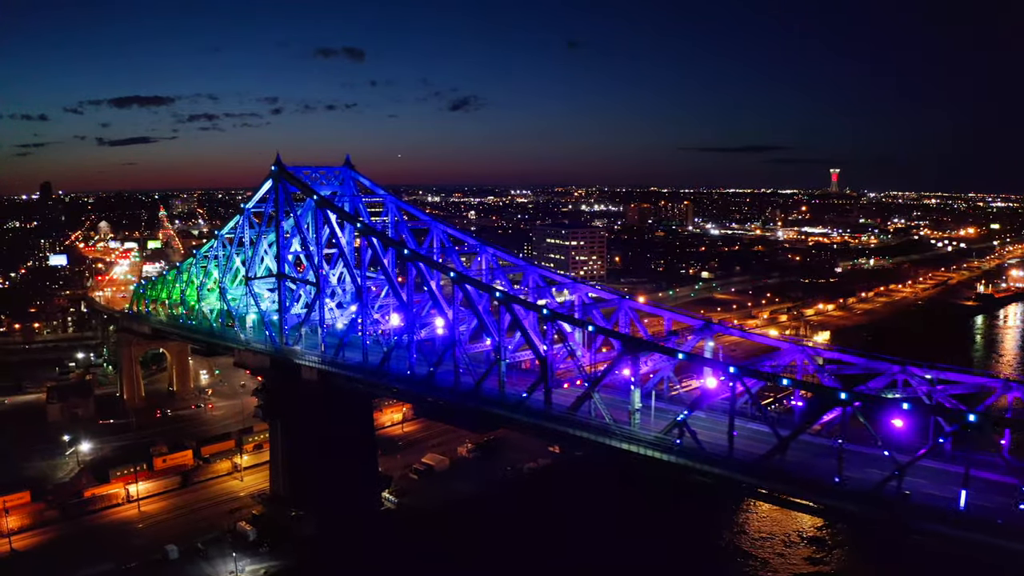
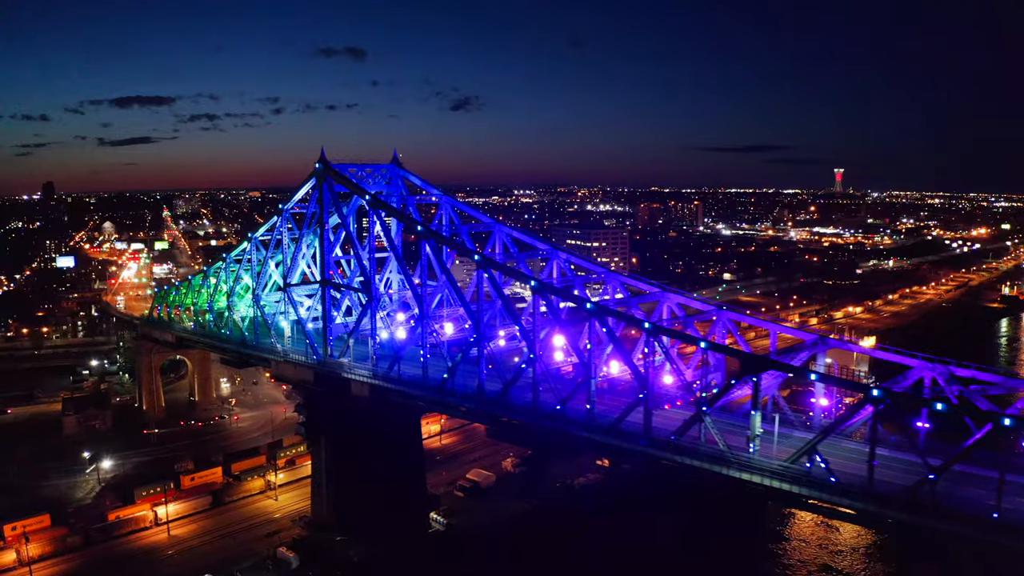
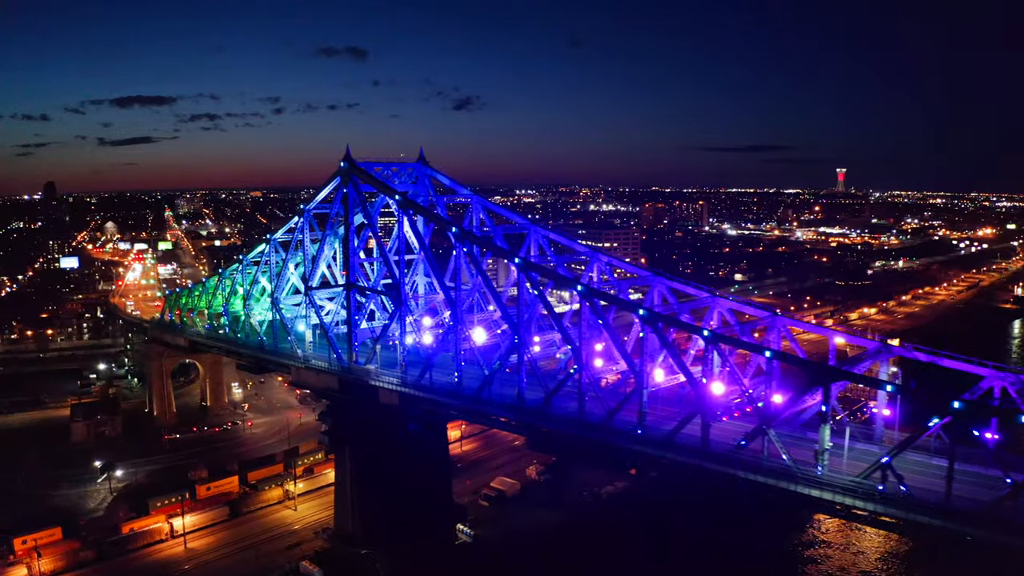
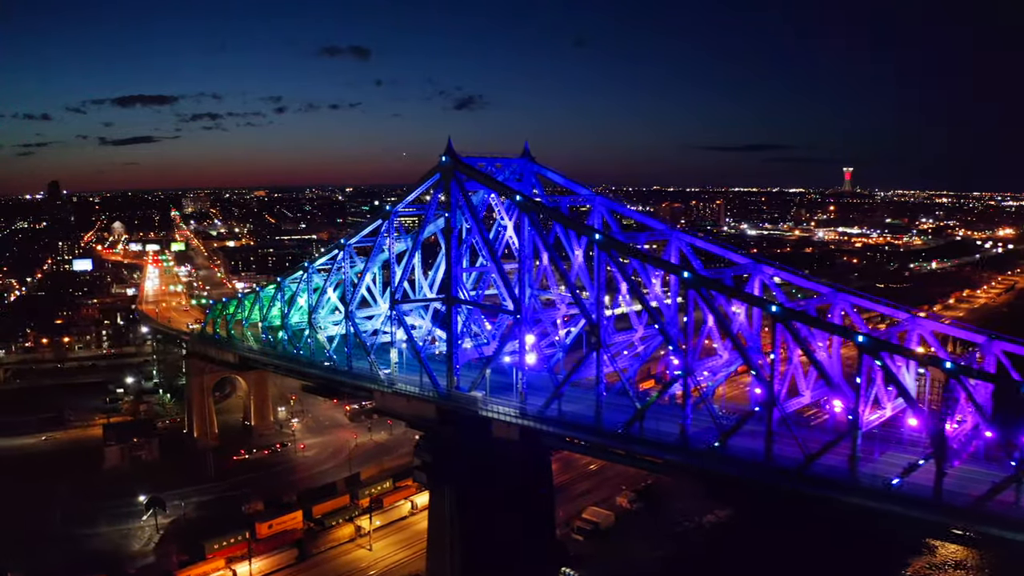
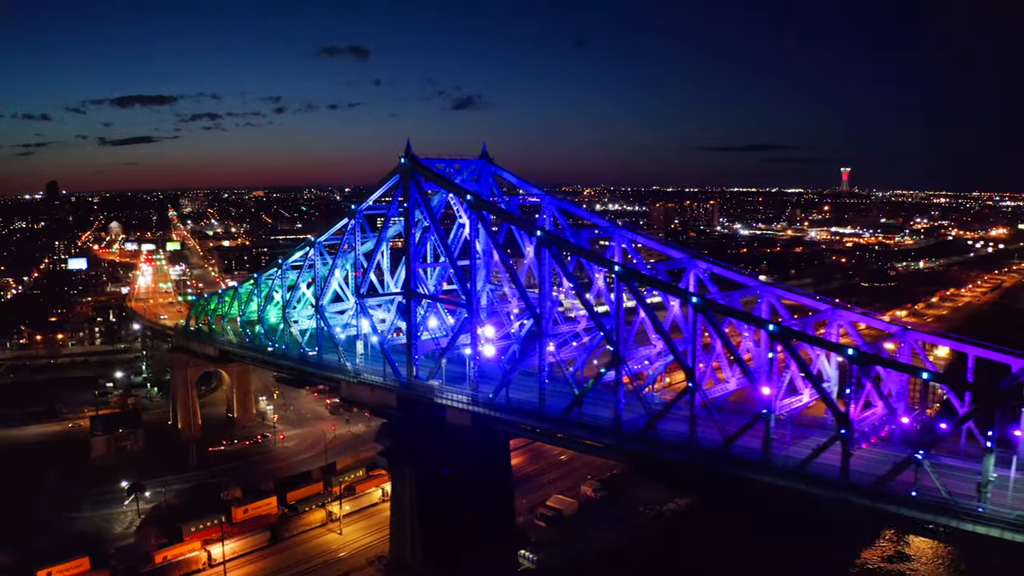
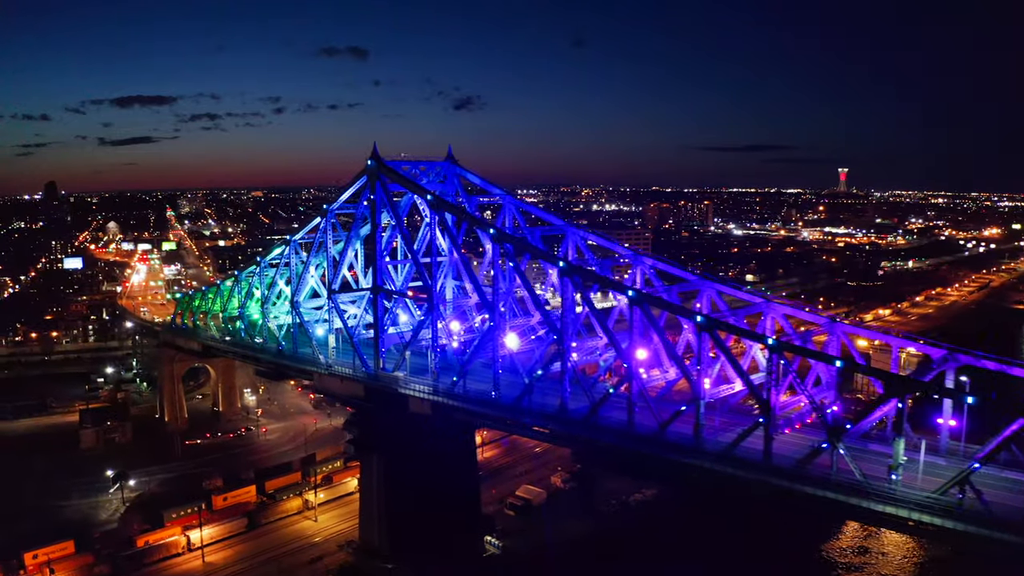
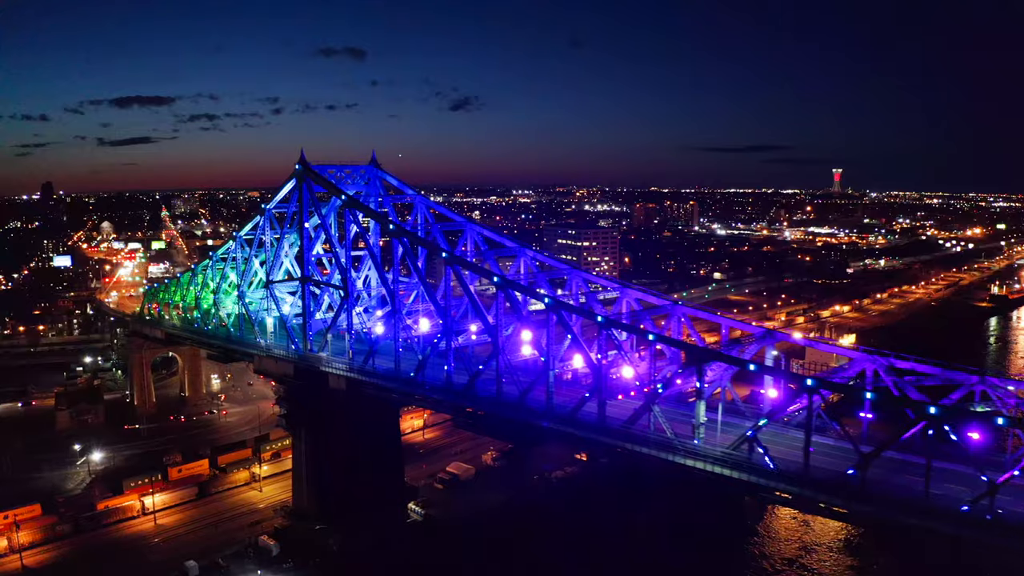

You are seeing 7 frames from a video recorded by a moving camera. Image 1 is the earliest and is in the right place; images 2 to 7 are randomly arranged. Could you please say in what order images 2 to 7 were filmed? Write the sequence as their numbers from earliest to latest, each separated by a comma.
7, 2, 3, 6, 5, 4
